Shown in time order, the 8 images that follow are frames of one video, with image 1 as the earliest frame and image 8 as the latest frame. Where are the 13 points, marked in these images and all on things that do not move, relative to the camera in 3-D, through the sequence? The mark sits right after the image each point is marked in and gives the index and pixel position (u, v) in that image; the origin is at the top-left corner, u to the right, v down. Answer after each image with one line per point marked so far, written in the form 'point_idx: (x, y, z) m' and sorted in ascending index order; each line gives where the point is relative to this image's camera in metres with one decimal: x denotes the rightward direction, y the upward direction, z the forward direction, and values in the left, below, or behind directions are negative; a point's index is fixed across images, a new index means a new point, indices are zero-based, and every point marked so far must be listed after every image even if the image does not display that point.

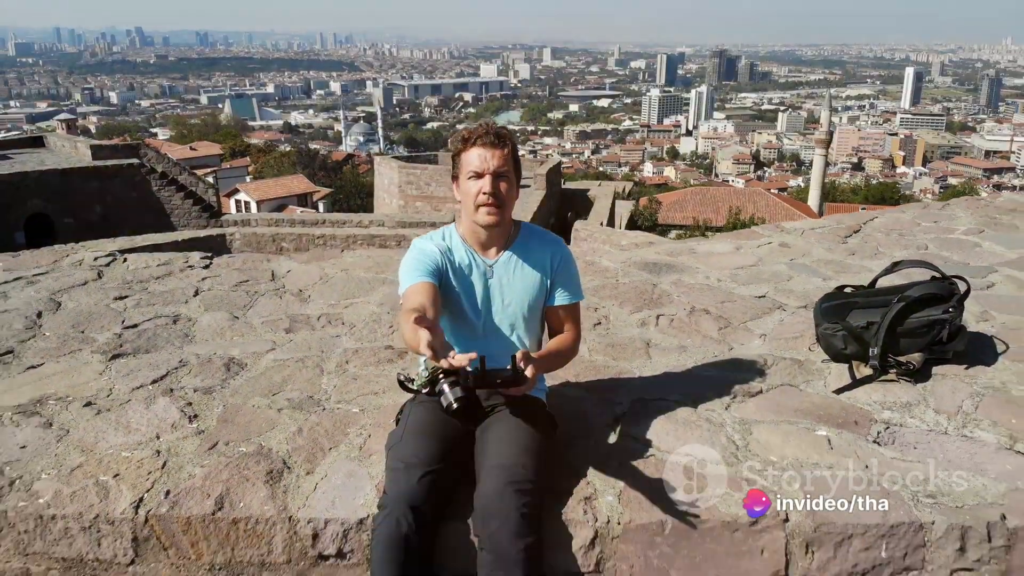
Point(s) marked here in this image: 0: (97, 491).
0: (-0.2, -0.1, +0.6) m
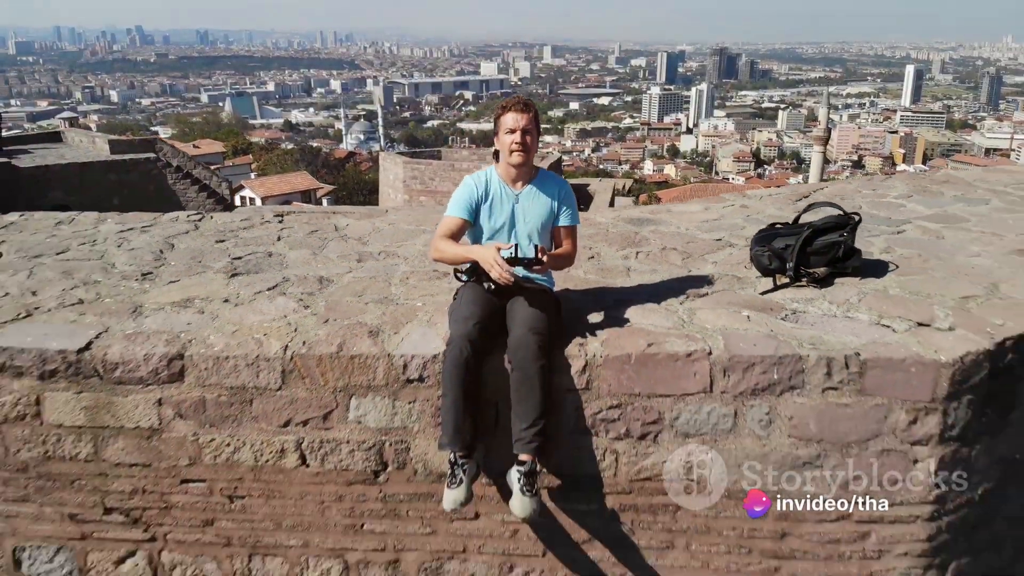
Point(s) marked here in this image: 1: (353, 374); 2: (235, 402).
0: (-0.2, 0.0, +0.8) m
1: (-0.1, -0.1, +0.8) m
2: (-0.2, -0.1, +0.8) m
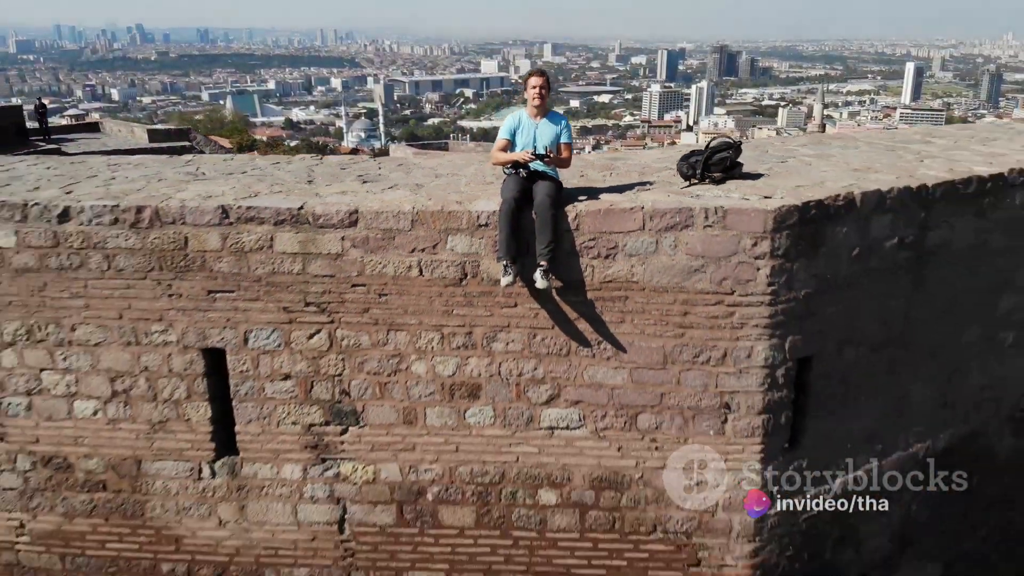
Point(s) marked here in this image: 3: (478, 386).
0: (-0.2, +0.1, +1.5) m
1: (-0.1, +0.1, +1.4) m
2: (-0.2, +0.1, +1.5) m
3: (-0.1, -0.1, +1.6) m
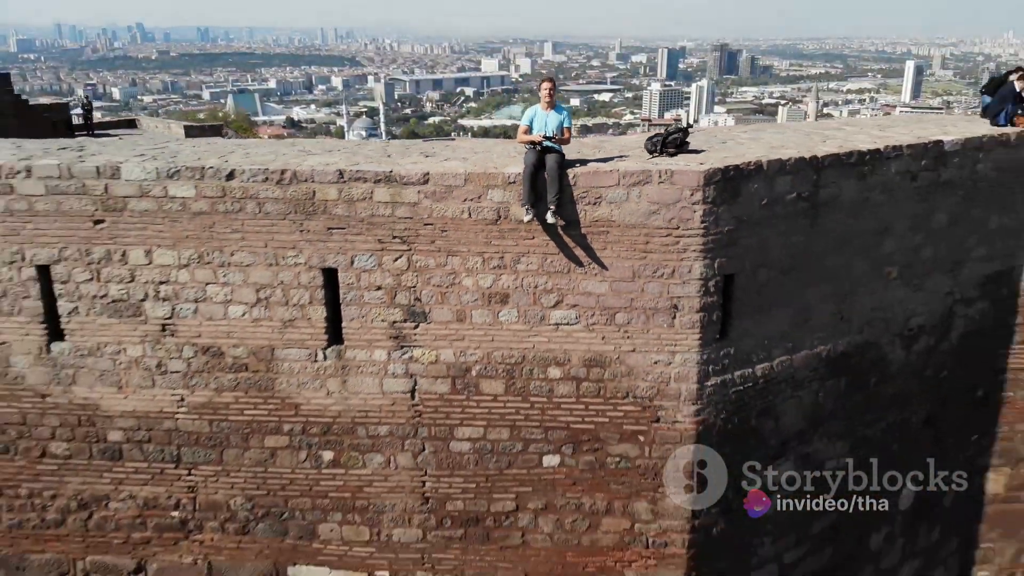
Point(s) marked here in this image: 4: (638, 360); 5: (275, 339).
0: (-0.1, +0.2, +2.2) m
1: (0.0, +0.2, +2.1) m
2: (-0.1, +0.2, +2.2) m
3: (0.0, 0.0, +2.3) m
4: (+0.3, -0.2, +2.4) m
5: (-0.5, -0.1, +2.4) m
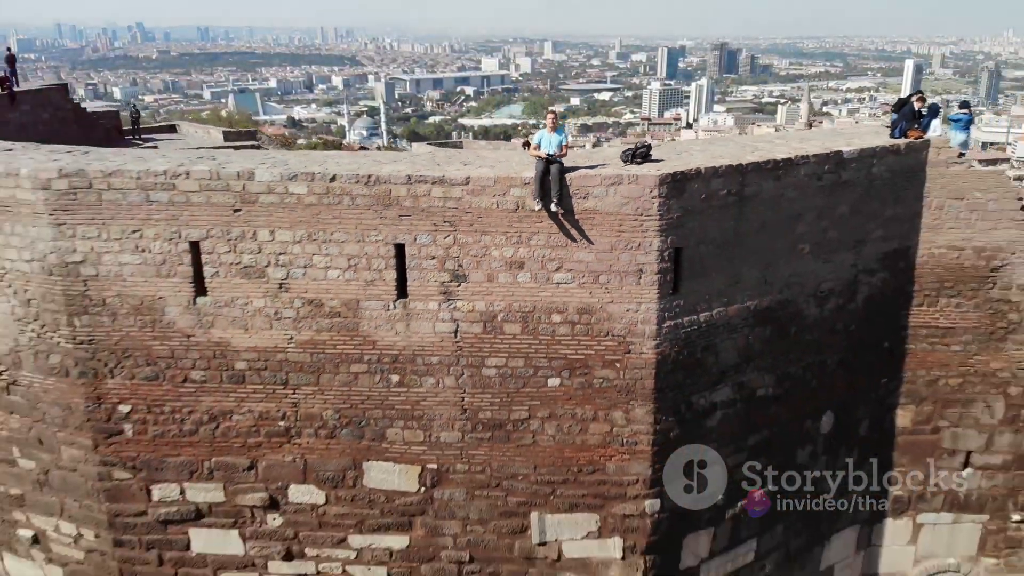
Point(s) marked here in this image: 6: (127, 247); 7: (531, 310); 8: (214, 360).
0: (-0.1, +0.3, +3.1) m
1: (0.0, +0.3, +3.1) m
2: (-0.1, +0.3, +3.1) m
3: (0.0, +0.1, +3.3) m
4: (+0.3, -0.1, +3.3) m
5: (-0.5, 0.0, +3.3) m
6: (-1.2, +0.1, +3.4) m
7: (+0.1, -0.1, +3.3) m
8: (-0.9, -0.2, +3.5) m
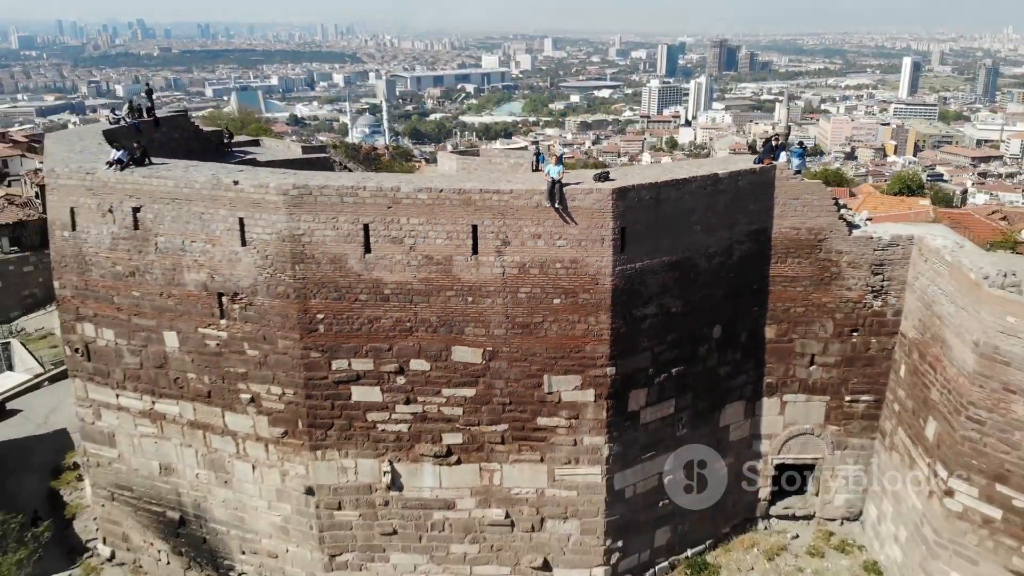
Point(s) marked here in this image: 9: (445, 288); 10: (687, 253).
0: (0.0, +0.5, +5.9) m
1: (+0.1, +0.5, +5.9) m
2: (0.0, +0.5, +5.9) m
3: (+0.2, +0.3, +6.1) m
4: (+0.4, +0.2, +6.2) m
5: (-0.3, +0.2, +6.2) m
6: (-1.0, +0.4, +6.3) m
7: (+0.2, +0.2, +6.2) m
8: (-0.8, 0.0, +6.4) m
9: (-0.4, 0.0, +6.3) m
10: (+1.0, +0.2, +6.6) m
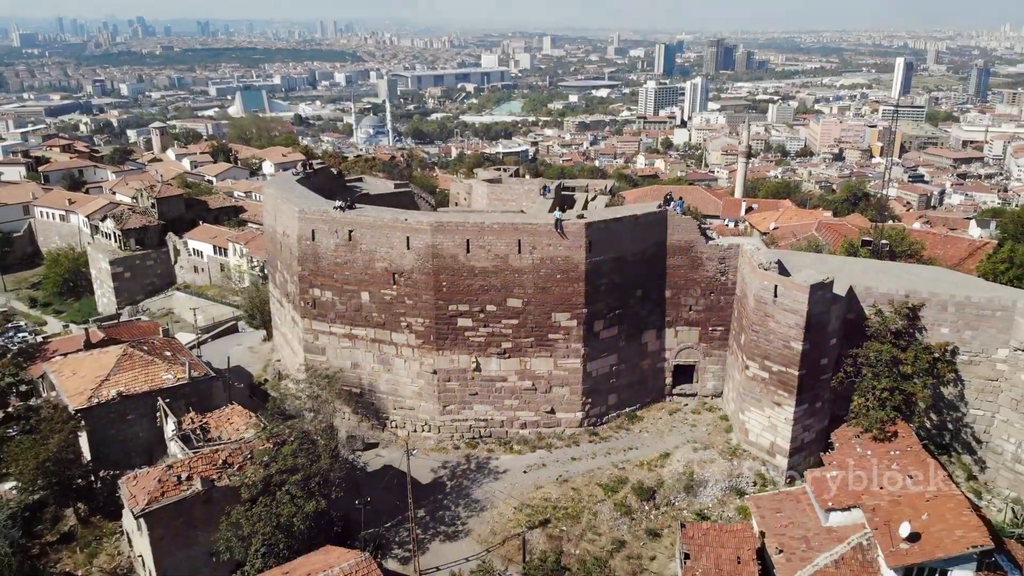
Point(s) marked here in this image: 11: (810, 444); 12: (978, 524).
0: (+0.3, +0.7, +12.9) m
1: (+0.4, +0.7, +12.9) m
2: (+0.3, +0.7, +12.9) m
3: (+0.5, +0.5, +13.1) m
4: (+0.7, +0.4, +13.1) m
5: (0.0, +0.4, +13.1) m
6: (-0.7, +0.6, +13.2) m
7: (+0.5, +0.4, +13.1) m
8: (-0.5, +0.2, +13.3) m
9: (-0.1, +0.2, +13.2) m
10: (+1.3, +0.4, +13.5) m
11: (+3.6, -1.9, +13.5) m
12: (+4.7, -2.4, +11.2) m
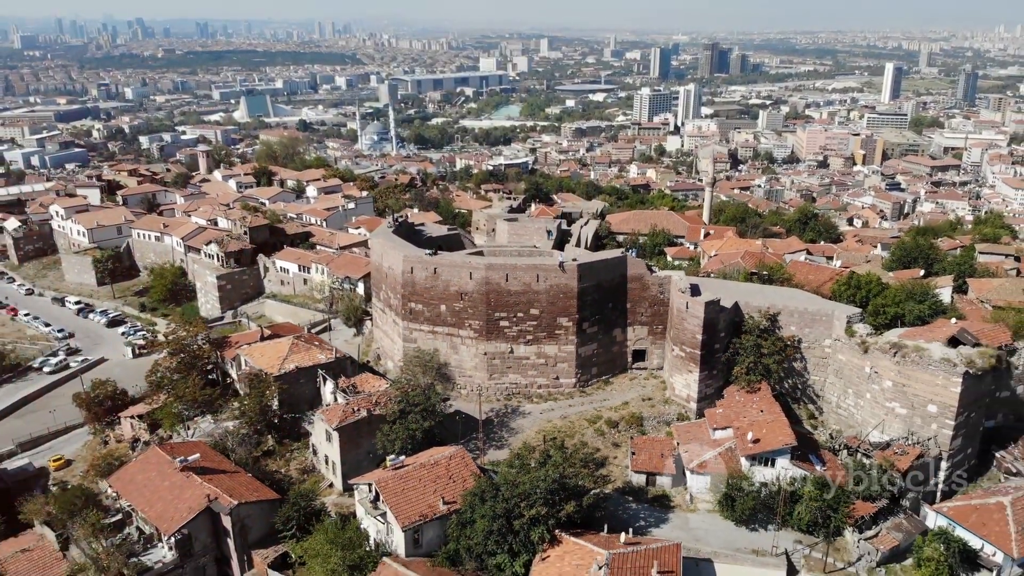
0: (+0.8, +0.4, +22.1) m
1: (+0.9, +0.4, +22.1) m
2: (+0.8, +0.4, +22.1) m
3: (+0.9, +0.2, +22.3) m
4: (+1.2, +0.1, +22.3) m
5: (+0.4, +0.1, +22.3) m
6: (-0.3, +0.3, +22.4) m
7: (+0.9, +0.1, +22.4) m
8: (0.0, -0.1, +22.5) m
9: (+0.4, -0.1, +22.4) m
10: (+1.8, +0.1, +22.7) m
11: (+4.0, -2.2, +22.7) m
12: (+5.1, -2.7, +20.4) m
